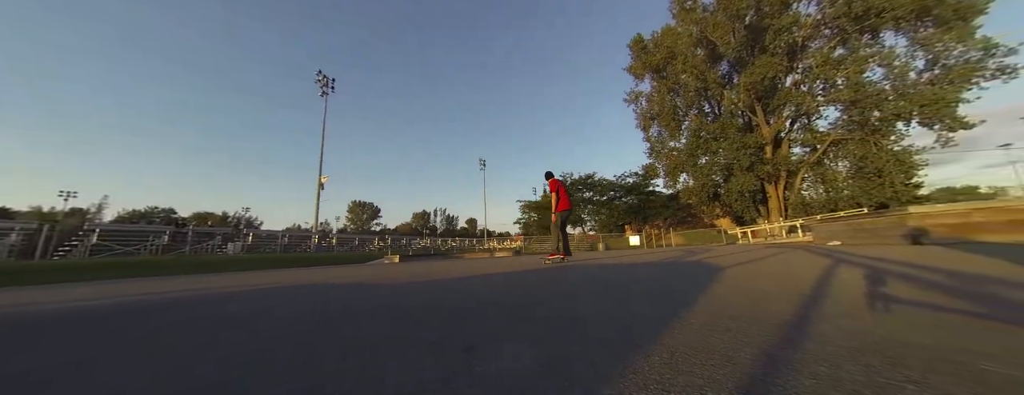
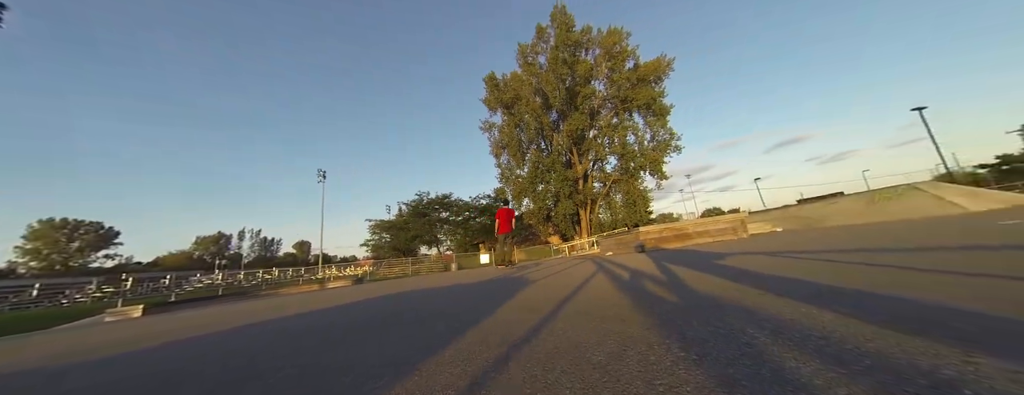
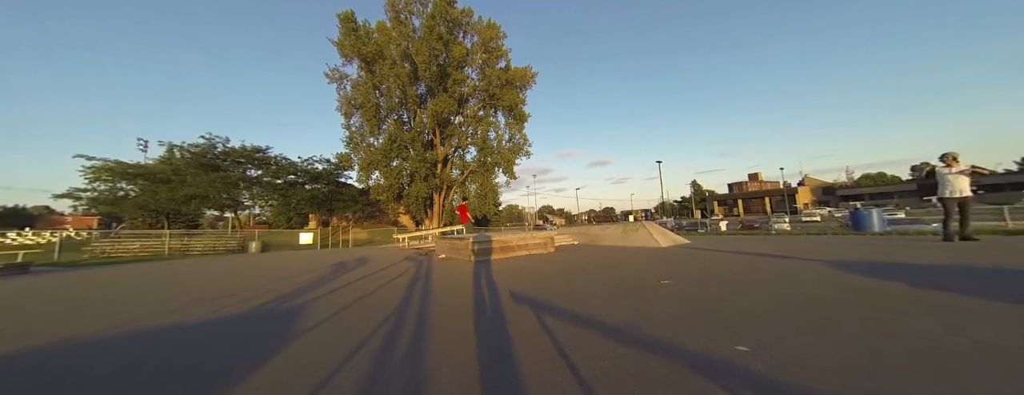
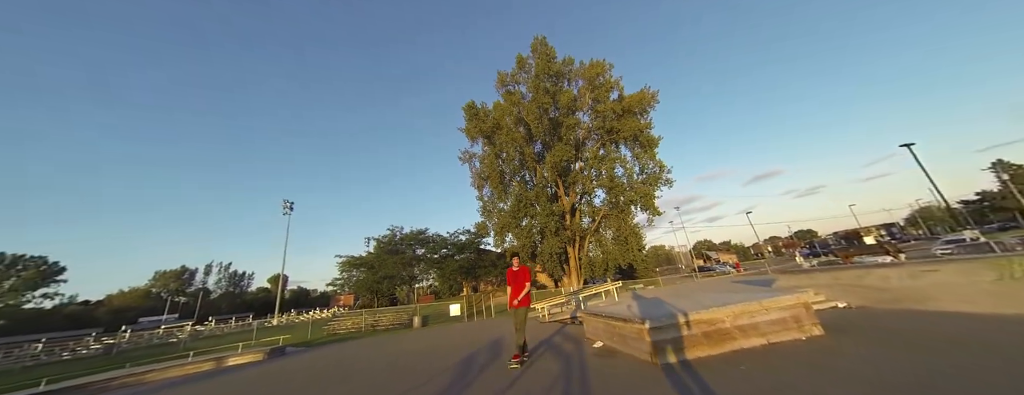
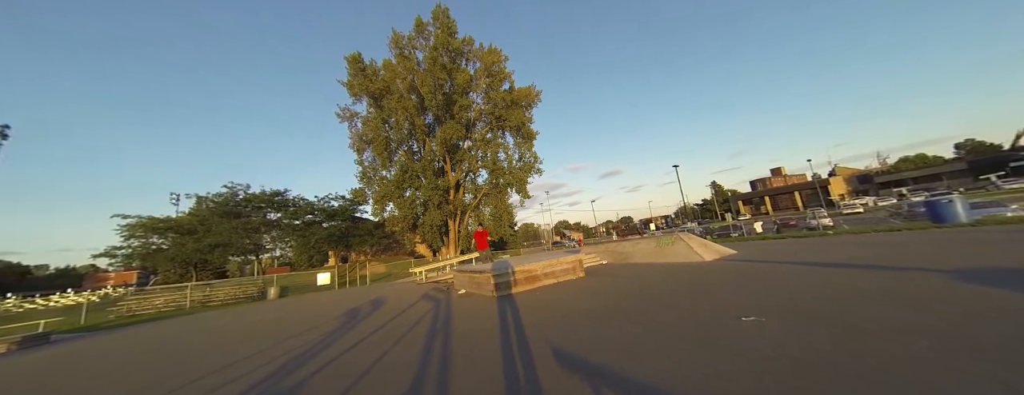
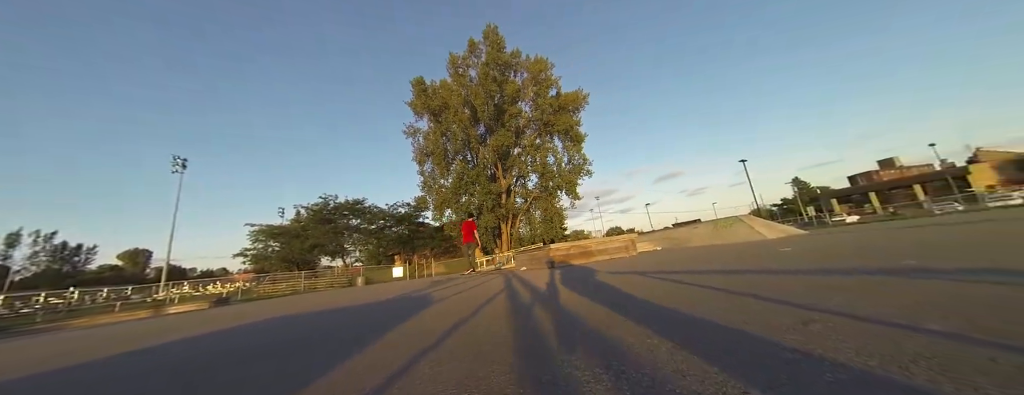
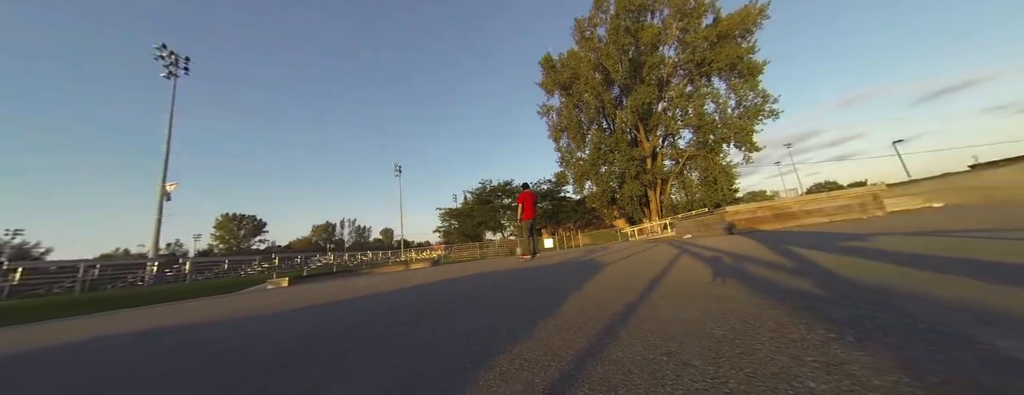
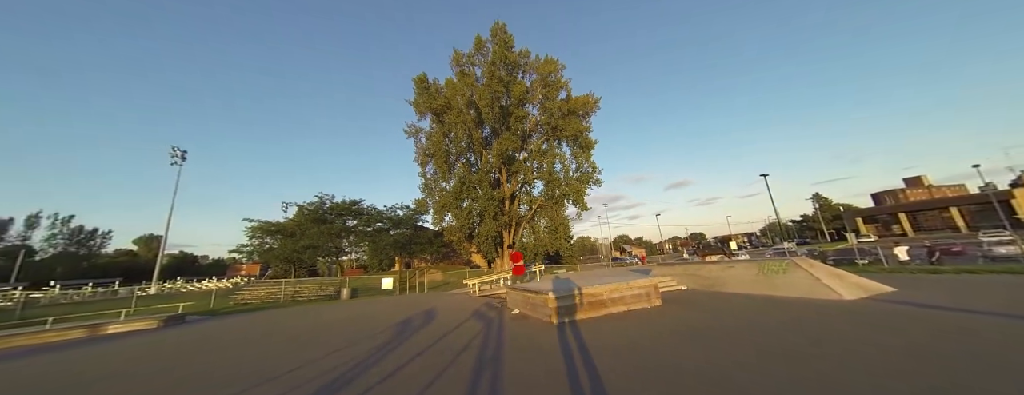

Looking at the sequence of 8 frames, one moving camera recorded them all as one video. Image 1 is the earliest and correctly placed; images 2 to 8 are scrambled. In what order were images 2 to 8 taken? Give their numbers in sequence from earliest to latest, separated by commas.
7, 2, 6, 3, 5, 8, 4
